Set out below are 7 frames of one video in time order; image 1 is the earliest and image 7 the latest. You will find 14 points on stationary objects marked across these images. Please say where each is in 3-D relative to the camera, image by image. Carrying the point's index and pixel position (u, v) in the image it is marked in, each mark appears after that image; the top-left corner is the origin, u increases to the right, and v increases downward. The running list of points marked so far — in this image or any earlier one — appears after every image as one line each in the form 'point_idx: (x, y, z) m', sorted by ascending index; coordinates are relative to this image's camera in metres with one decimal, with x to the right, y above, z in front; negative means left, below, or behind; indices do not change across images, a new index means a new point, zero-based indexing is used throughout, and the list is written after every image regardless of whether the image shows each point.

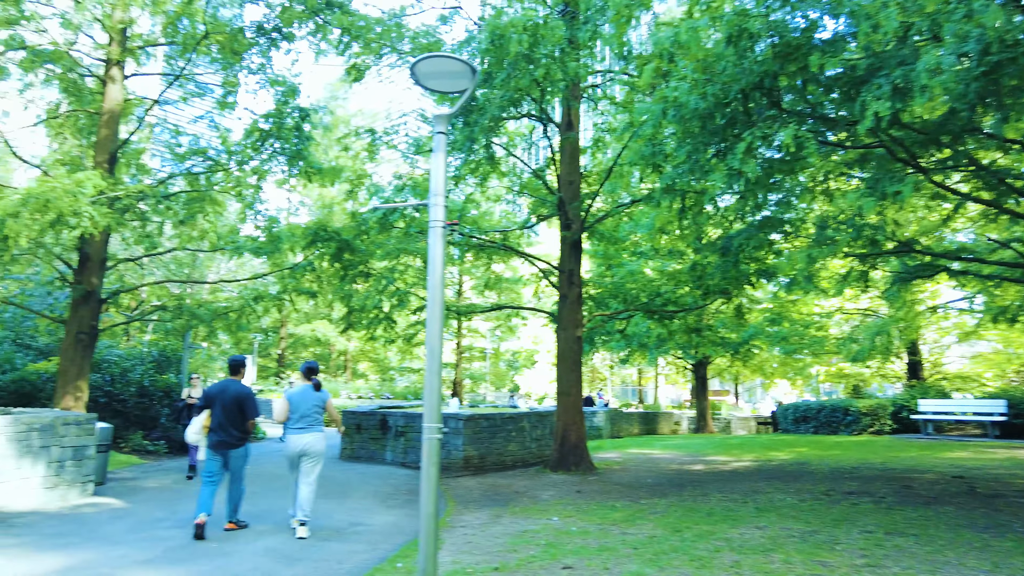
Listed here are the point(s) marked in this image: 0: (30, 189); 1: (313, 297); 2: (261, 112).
0: (-7.1, +1.5, +9.9) m
1: (-4.6, -0.2, +15.5) m
2: (-5.7, +3.9, +15.1) m
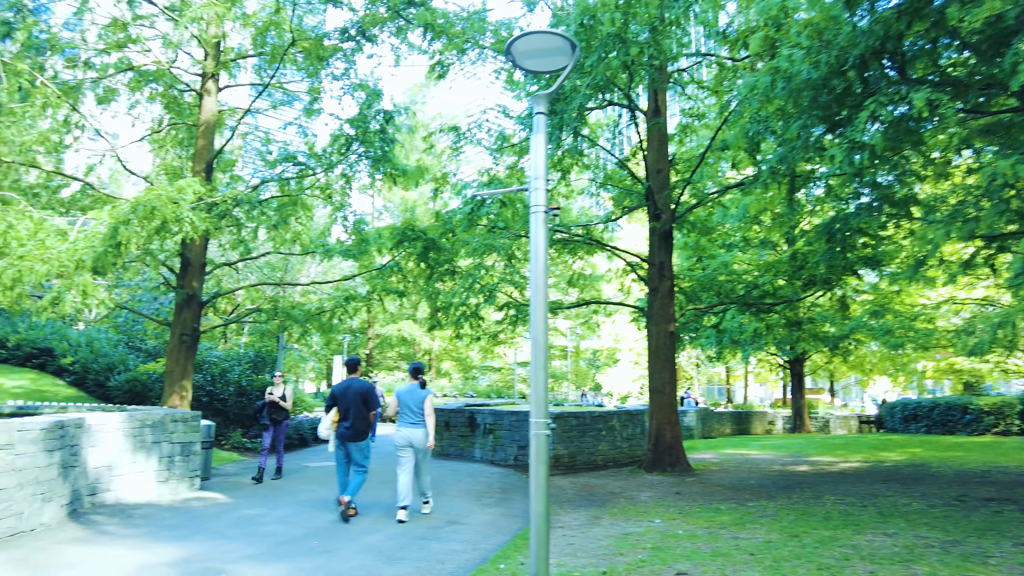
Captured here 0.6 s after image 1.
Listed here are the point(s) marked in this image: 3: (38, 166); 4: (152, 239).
0: (-5.8, +1.5, +10.4) m
1: (-2.6, -0.2, +15.7) m
2: (-3.9, +3.9, +15.4) m
3: (-9.4, +2.4, +13.4) m
4: (-5.7, +0.8, +10.6) m
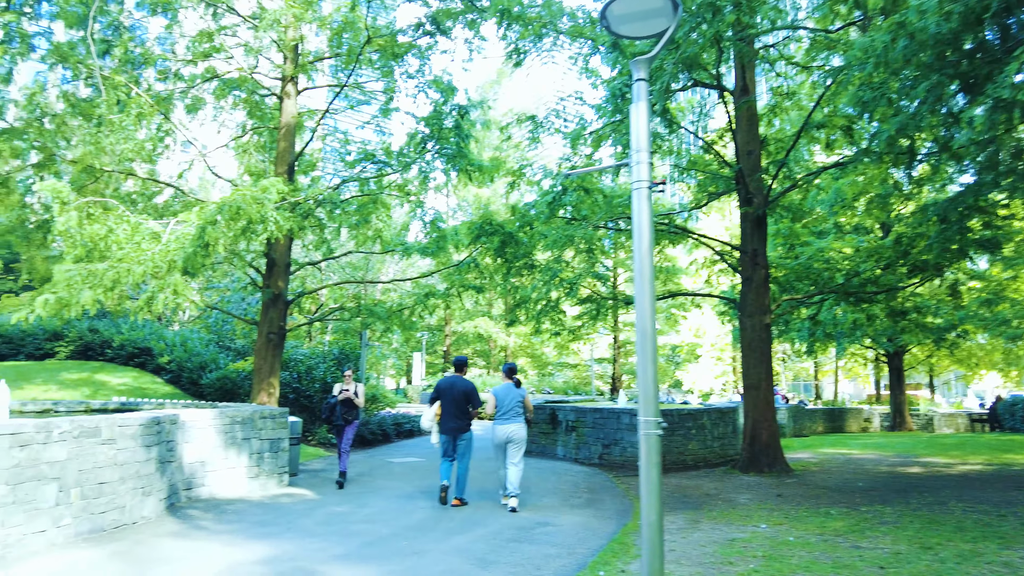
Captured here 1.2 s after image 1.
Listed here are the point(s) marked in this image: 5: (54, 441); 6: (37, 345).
0: (-4.6, +1.5, +10.6) m
1: (-0.8, -0.1, +15.5) m
2: (-2.1, +4.0, +15.4) m
3: (-7.9, +2.4, +14.0) m
4: (-4.4, +0.8, +10.8) m
5: (-3.9, -1.3, +5.7) m
6: (-13.7, -1.6, +19.4) m
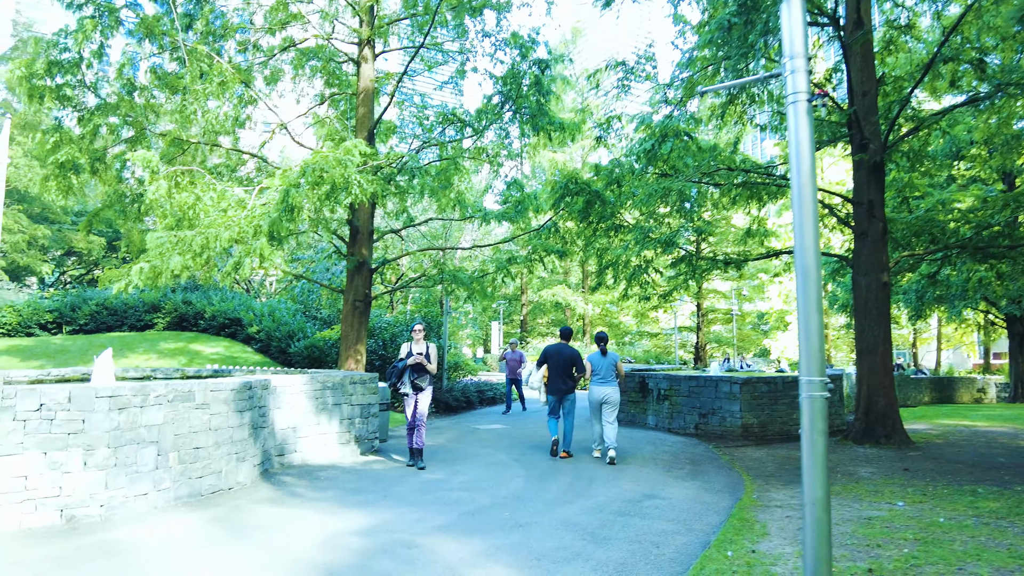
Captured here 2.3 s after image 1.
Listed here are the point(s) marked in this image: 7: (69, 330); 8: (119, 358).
0: (-3.2, +2.0, +10.5) m
1: (+1.1, +0.7, +15.0) m
2: (-0.3, +4.7, +14.8) m
3: (-6.1, +3.0, +14.2) m
4: (-3.0, +1.3, +10.7) m
5: (-3.0, -1.0, +5.6) m
6: (-11.3, -0.8, +20.2) m
7: (-13.2, -1.2, +20.0) m
8: (-9.8, -1.7, +16.7) m
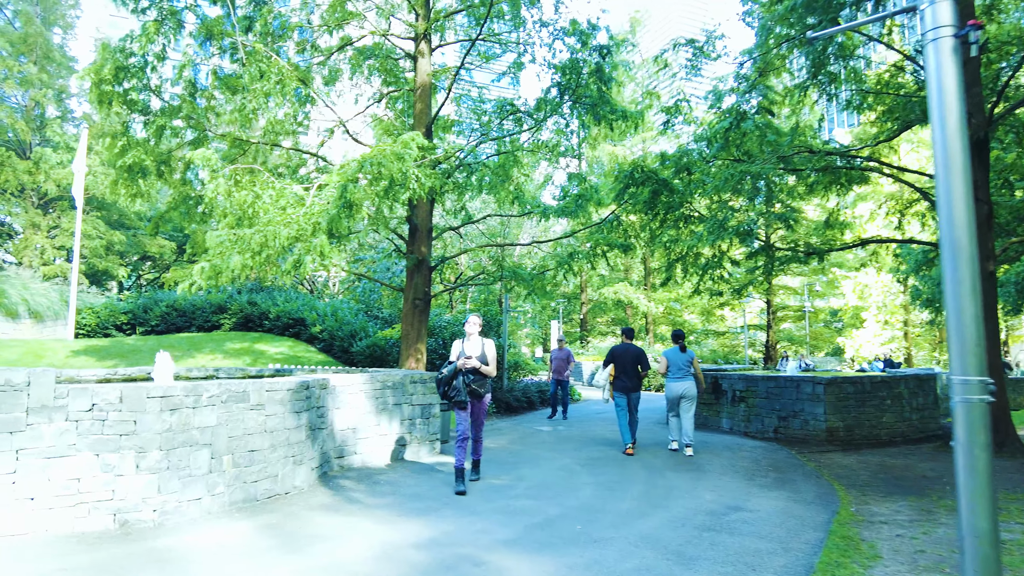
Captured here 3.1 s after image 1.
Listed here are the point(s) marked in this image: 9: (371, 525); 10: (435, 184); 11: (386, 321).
0: (-2.3, +2.0, +10.2) m
1: (+2.5, +0.8, +14.4) m
2: (+0.9, +4.8, +14.3) m
3: (-4.9, +3.0, +14.2) m
4: (-2.0, +1.4, +10.4) m
5: (-2.5, -0.9, +5.4) m
6: (-9.4, -0.9, +20.7) m
7: (-11.4, -1.3, +20.6) m
8: (-8.3, -1.8, +17.1) m
9: (-1.1, -1.9, +5.4) m
10: (-1.3, +1.8, +11.4) m
11: (-3.6, -0.9, +19.2) m
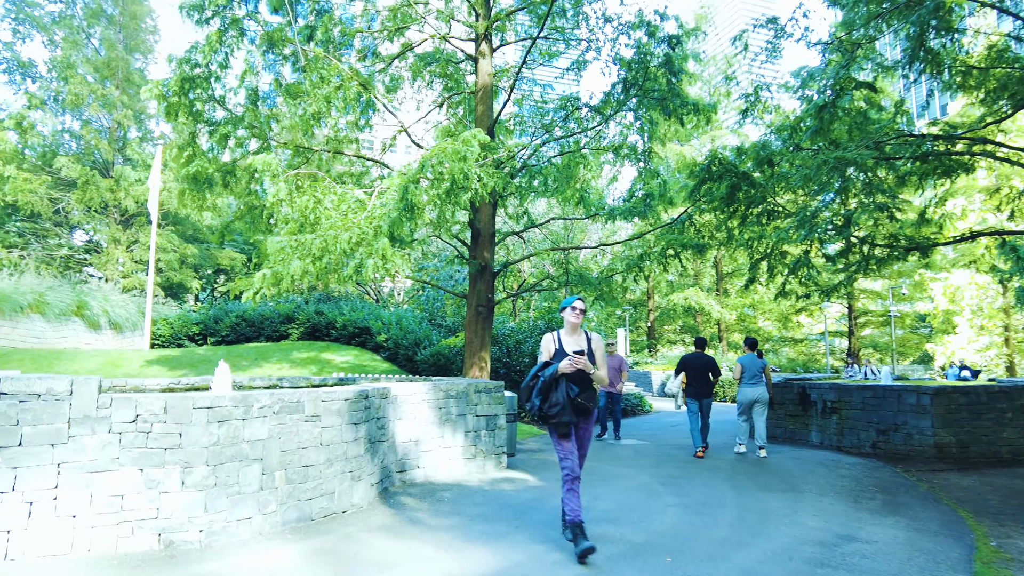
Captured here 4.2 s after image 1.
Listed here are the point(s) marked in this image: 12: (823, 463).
0: (-1.3, +2.0, +9.9) m
1: (+3.8, +0.7, +13.5) m
2: (+2.2, +4.7, +13.7) m
3: (-3.5, +2.8, +14.0) m
4: (-1.1, +1.3, +10.0) m
5: (-1.9, -1.0, +5.0) m
6: (-7.4, -1.2, +20.9) m
7: (-9.4, -1.6, +21.0) m
8: (-6.6, -2.0, +17.2) m
9: (-0.6, -1.9, +4.9) m
10: (-0.3, +1.7, +10.9) m
11: (-1.8, -1.2, +18.9) m
12: (+4.3, -2.4, +9.3) m
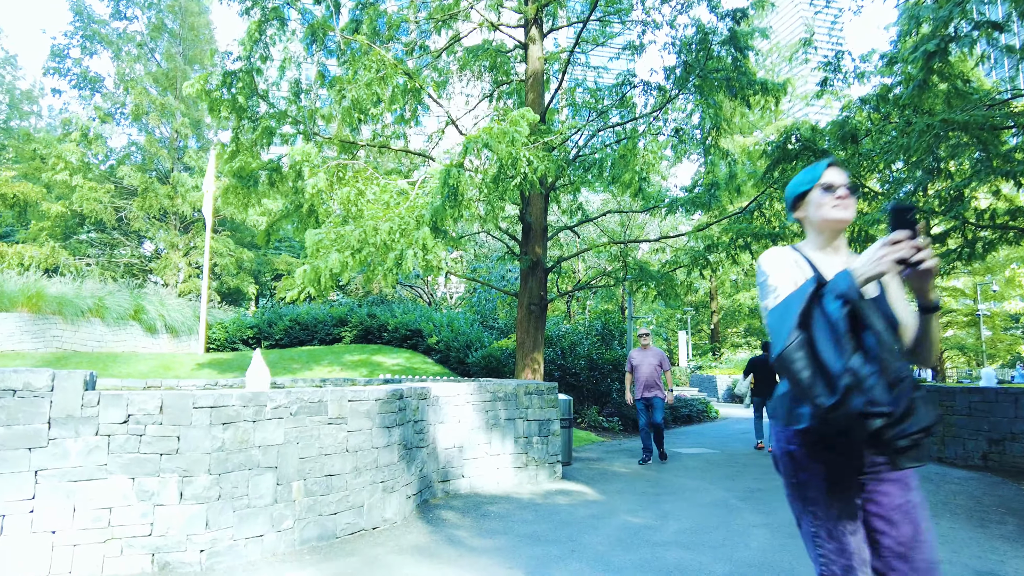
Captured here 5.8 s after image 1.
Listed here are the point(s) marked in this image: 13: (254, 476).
0: (-0.6, +2.0, +9.2) m
1: (+4.8, +0.8, +12.4) m
2: (+3.2, +4.8, +12.7) m
3: (-2.5, +2.9, +13.5) m
4: (-0.3, +1.4, +9.3) m
5: (-1.6, -0.8, +4.4) m
6: (-5.7, -1.3, +20.6) m
7: (-7.7, -1.7, +20.9) m
8: (-5.2, -2.1, +16.8) m
9: (-0.2, -1.8, +4.1) m
10: (+0.5, +1.8, +10.1) m
11: (-0.3, -1.2, +18.2) m
12: (+5.0, -2.3, +8.1) m
13: (-1.6, -1.2, +4.3) m
